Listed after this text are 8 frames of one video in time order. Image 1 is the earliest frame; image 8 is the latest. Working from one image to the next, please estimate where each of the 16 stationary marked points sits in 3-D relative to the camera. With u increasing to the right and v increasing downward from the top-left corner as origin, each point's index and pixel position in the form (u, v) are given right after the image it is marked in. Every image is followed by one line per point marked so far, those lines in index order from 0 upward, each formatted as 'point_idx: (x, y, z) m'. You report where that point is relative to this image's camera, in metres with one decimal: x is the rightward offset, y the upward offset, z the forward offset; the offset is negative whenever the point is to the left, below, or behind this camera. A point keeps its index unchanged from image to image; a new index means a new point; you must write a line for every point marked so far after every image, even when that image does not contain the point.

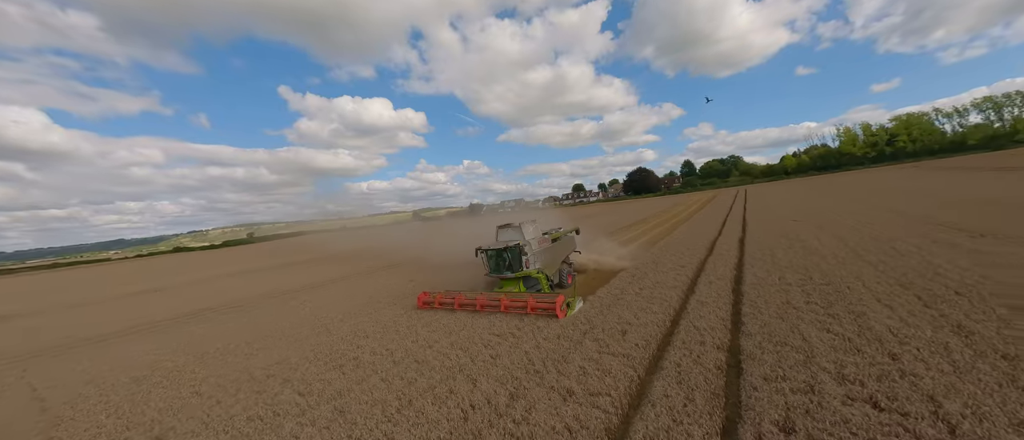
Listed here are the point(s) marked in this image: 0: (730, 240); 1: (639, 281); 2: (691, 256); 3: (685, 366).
0: (+7.0, -0.6, +10.5) m
1: (+2.7, -1.3, +6.9) m
2: (+4.7, -0.9, +8.5) m
3: (+1.8, -1.5, +3.3) m
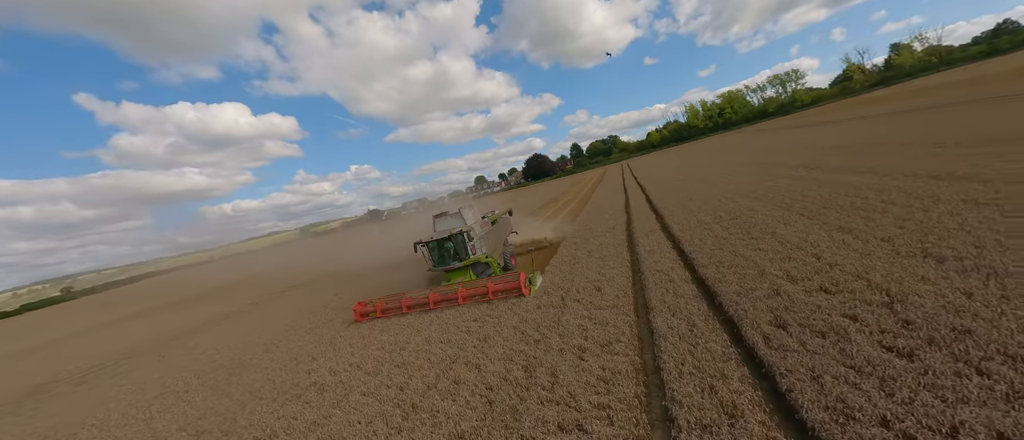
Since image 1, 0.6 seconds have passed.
0: (+4.6, +0.7, +11.9) m
1: (+1.6, -0.6, +7.3) m
2: (+3.0, +0.1, +9.3) m
3: (+1.7, -0.9, +3.5) m
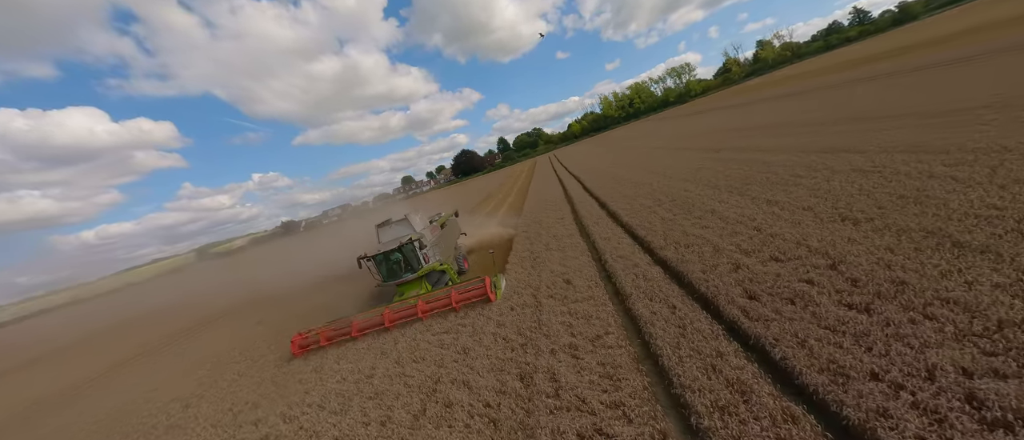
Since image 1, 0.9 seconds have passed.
0: (+2.5, +1.2, +12.4) m
1: (+0.6, -0.4, +7.3) m
2: (+1.5, +0.4, +9.6) m
3: (+1.5, -0.7, +3.7) m
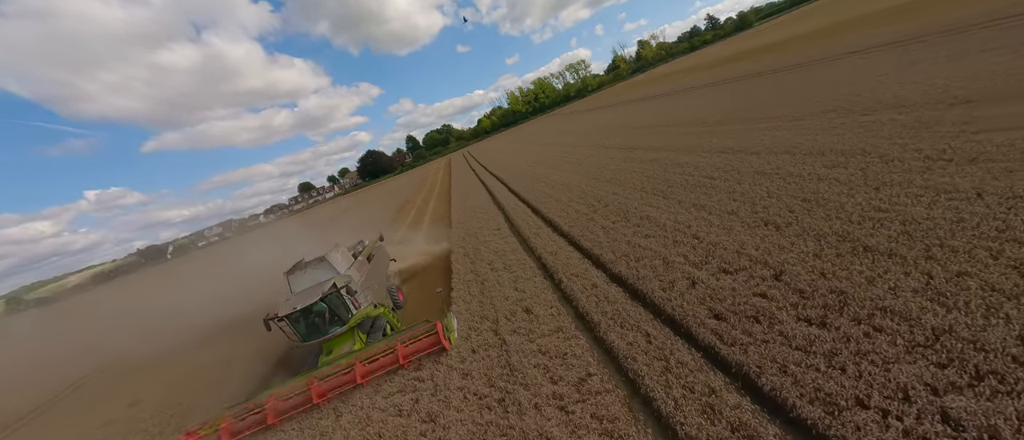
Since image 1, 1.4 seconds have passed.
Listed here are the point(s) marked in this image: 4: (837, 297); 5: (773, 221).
0: (-0.3, +1.1, +12.3) m
1: (-0.7, -0.8, +6.8) m
2: (-0.5, +0.1, +9.3) m
3: (+1.1, -1.0, +3.6) m
4: (+2.6, -0.6, +2.6) m
5: (+3.1, 0.0, +3.8) m
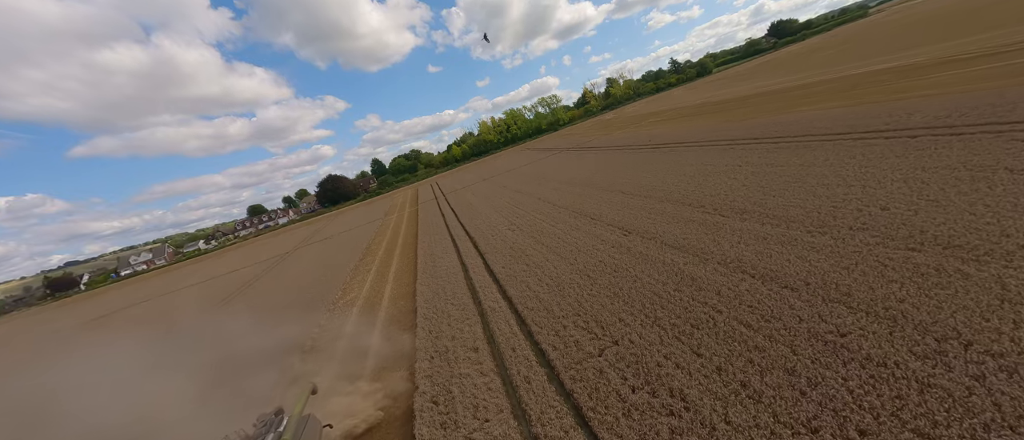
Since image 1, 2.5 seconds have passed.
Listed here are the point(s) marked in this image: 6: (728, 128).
0: (-1.1, -1.5, +10.7) m
1: (-1.0, -3.0, +5.2) m
2: (-1.0, -2.2, +7.7) m
3: (+1.1, -3.1, +2.1) m
4: (+2.7, -2.6, +1.3) m
5: (+3.1, -2.1, +2.6) m
6: (+10.7, +4.6, +16.2) m
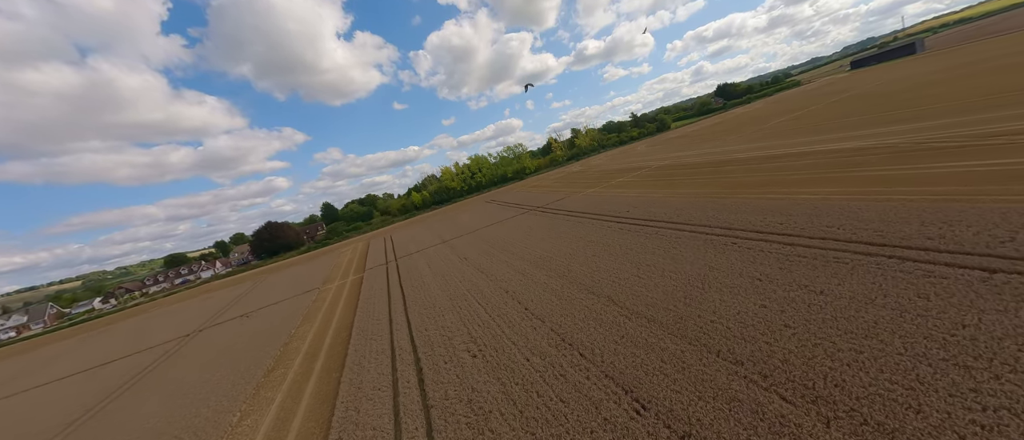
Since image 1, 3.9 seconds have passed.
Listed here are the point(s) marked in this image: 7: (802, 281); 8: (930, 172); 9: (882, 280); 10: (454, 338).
0: (-2.0, -4.7, +7.3) m
1: (-1.3, -5.7, +1.6) m
2: (-1.6, -5.2, +4.2) m
3: (+1.1, -5.4, -1.2) m
4: (+2.8, -4.9, -1.8) m
5: (+3.0, -4.5, -0.4) m
6: (+9.1, +0.6, +14.6) m
7: (+7.1, -1.5, +7.8) m
8: (+14.6, +1.7, +11.3) m
9: (+8.0, -1.3, +7.0) m
10: (-1.9, -4.0, +11.0) m
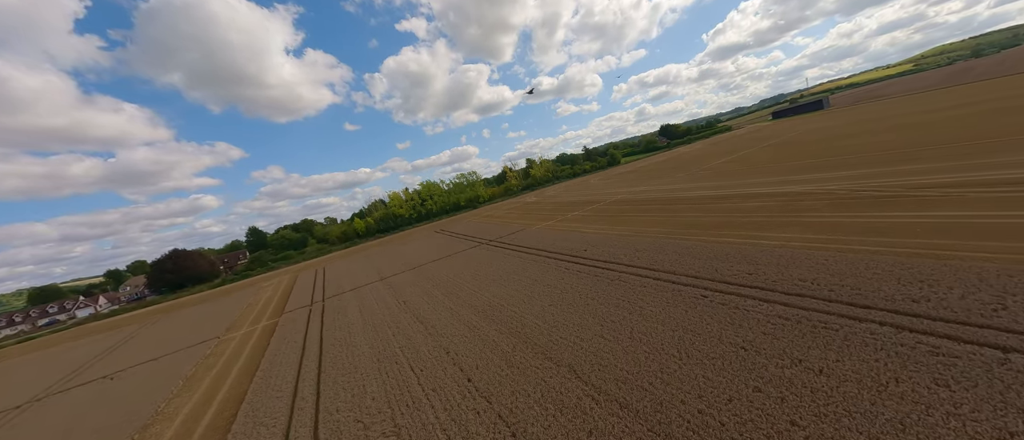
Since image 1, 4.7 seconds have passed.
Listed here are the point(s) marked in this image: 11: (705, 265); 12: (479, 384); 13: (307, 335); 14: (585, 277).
0: (-3.1, -5.7, +4.5) m
1: (-1.7, -6.2, -1.0) m
2: (-2.3, -6.0, +1.5) m
3: (+1.1, -5.8, -3.4) m
4: (+2.9, -5.3, -3.8) m
5: (+2.9, -5.0, -2.3) m
6: (+6.9, -1.3, +13.7) m
7: (+5.8, -2.8, +6.6) m
8: (+12.8, 0.0, +11.4) m
9: (+6.8, -2.5, +5.9) m
10: (-3.5, -5.3, +8.3) m
11: (+6.8, -1.6, +11.5) m
12: (-0.9, -4.4, +8.7) m
13: (-11.3, -6.1, +17.9) m
14: (+3.2, -2.4, +13.5) m
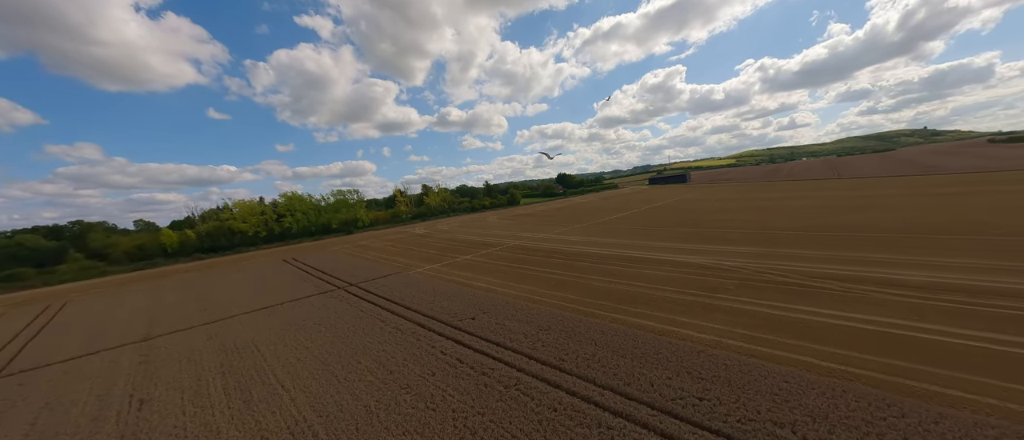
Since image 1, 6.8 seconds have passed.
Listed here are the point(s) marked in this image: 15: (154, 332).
0: (-4.5, -6.2, -2.0) m
1: (-1.4, -6.4, -6.8) m
2: (-2.8, -6.3, -4.6) m
3: (+2.0, -6.2, -8.2) m
4: (+3.8, -5.9, -8.0) m
5: (+3.4, -5.7, -6.6) m
6: (+2.5, -3.6, +10.2) m
7: (+3.6, -4.5, +3.0) m
8: (+8.9, -3.0, +10.0) m
9: (+4.8, -4.3, +2.7) m
10: (-6.1, -5.9, +1.5) m
11: (+3.1, -3.8, +8.1) m
12: (-3.6, -5.4, +2.8) m
13: (-16.5, -6.5, +8.1) m
14: (-1.1, -4.3, +8.7) m
15: (-17.3, -5.2, +15.7) m
